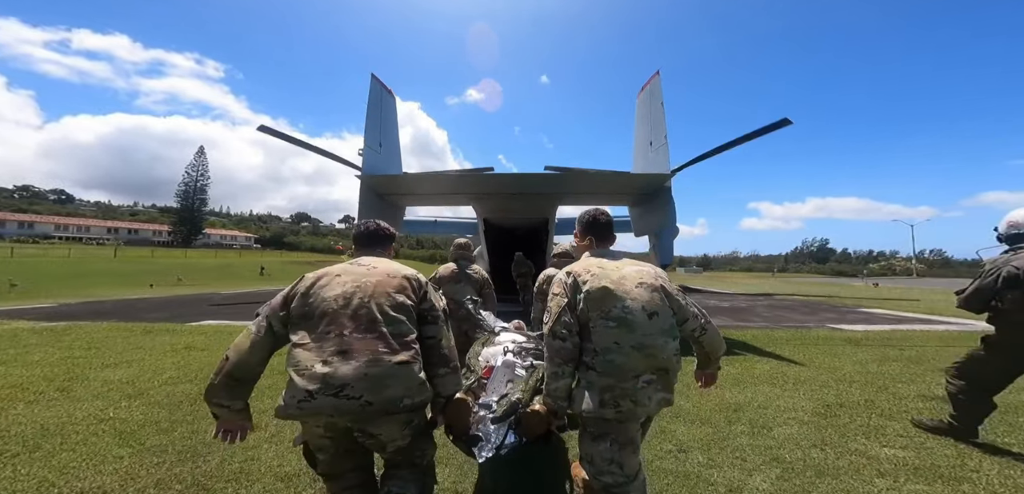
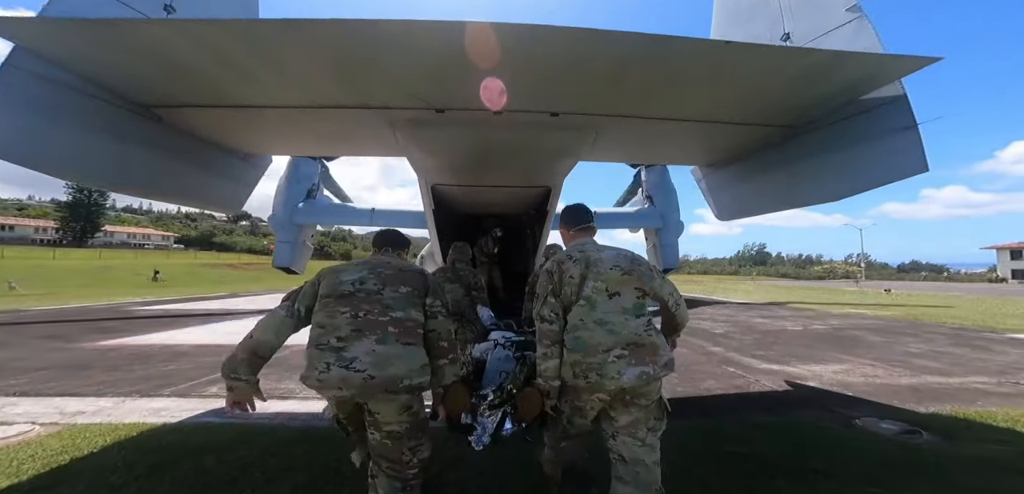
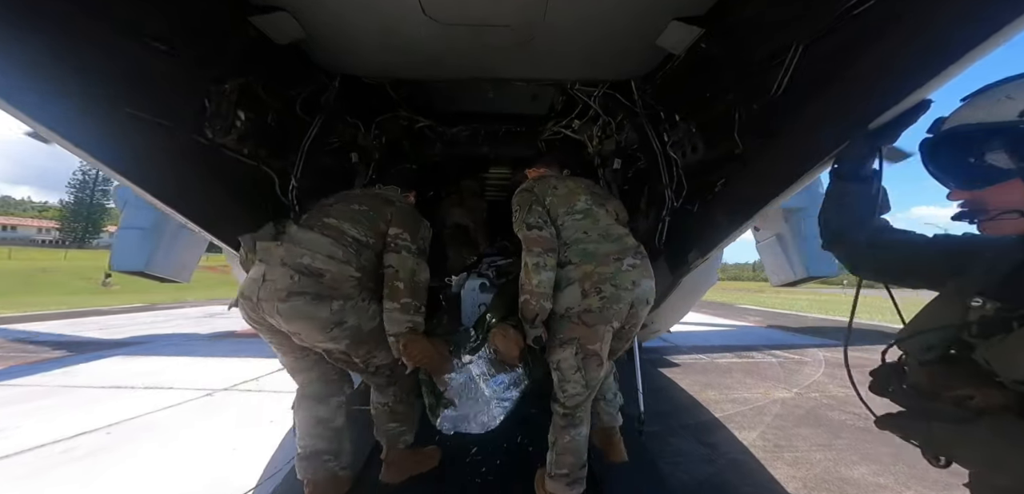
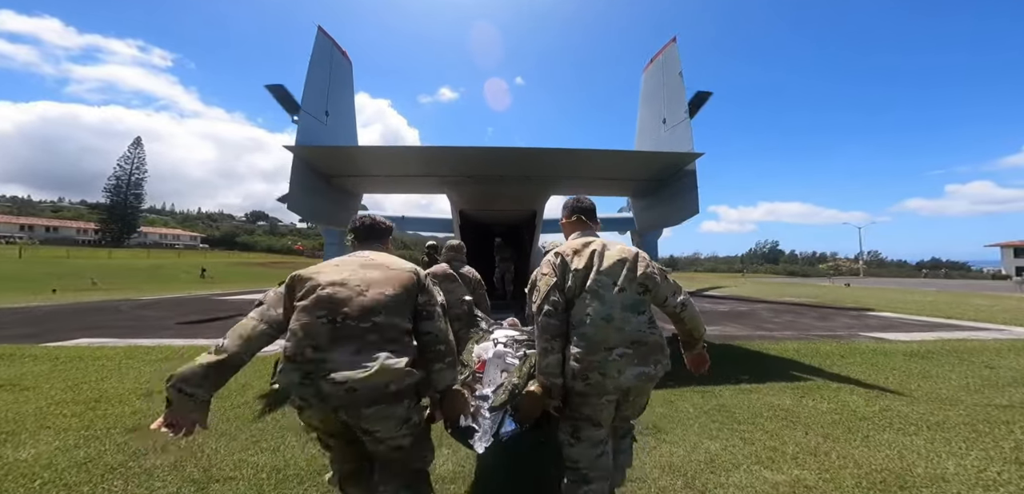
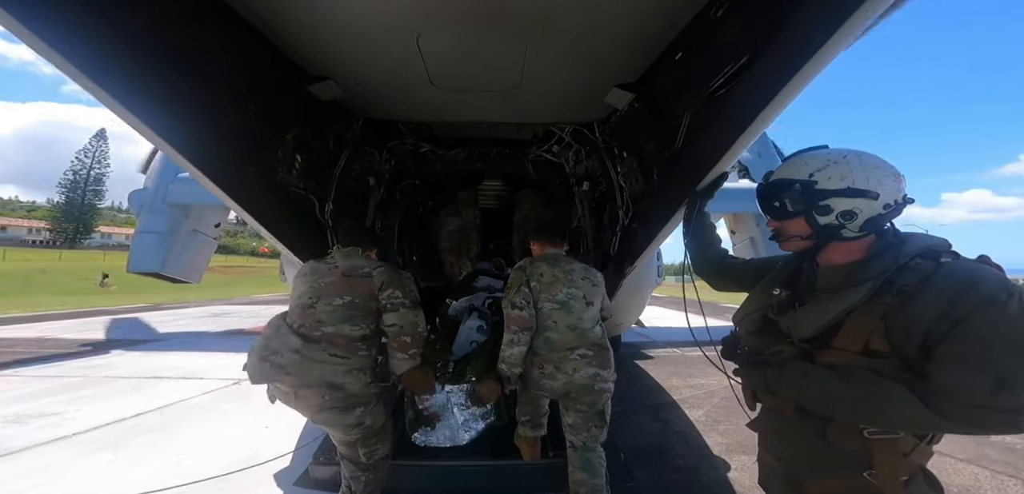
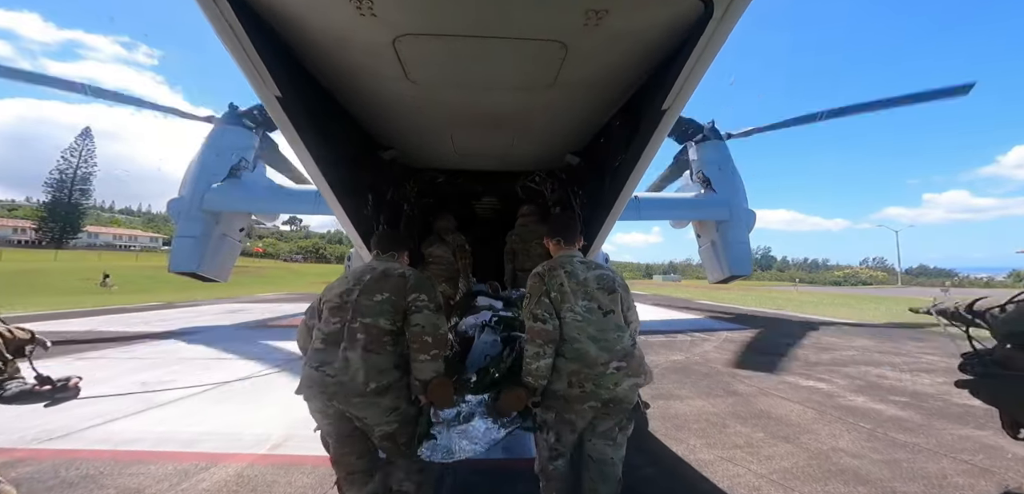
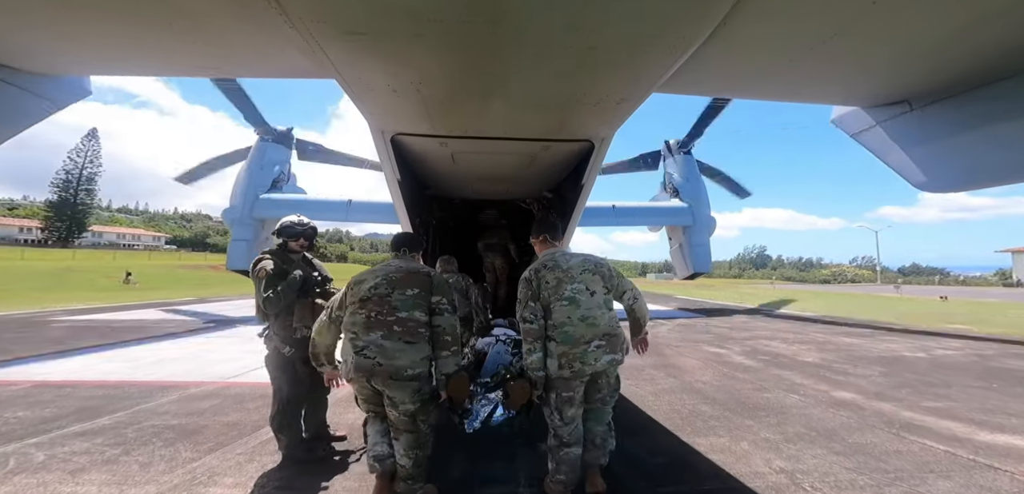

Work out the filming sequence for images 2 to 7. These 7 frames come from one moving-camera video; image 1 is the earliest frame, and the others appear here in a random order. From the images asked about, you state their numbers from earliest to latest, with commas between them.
4, 2, 7, 6, 5, 3
